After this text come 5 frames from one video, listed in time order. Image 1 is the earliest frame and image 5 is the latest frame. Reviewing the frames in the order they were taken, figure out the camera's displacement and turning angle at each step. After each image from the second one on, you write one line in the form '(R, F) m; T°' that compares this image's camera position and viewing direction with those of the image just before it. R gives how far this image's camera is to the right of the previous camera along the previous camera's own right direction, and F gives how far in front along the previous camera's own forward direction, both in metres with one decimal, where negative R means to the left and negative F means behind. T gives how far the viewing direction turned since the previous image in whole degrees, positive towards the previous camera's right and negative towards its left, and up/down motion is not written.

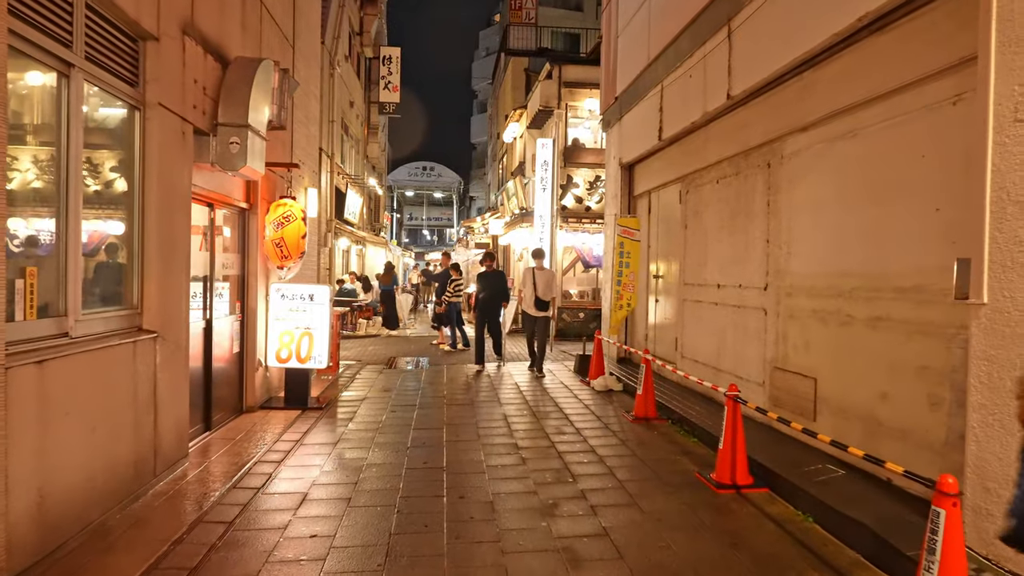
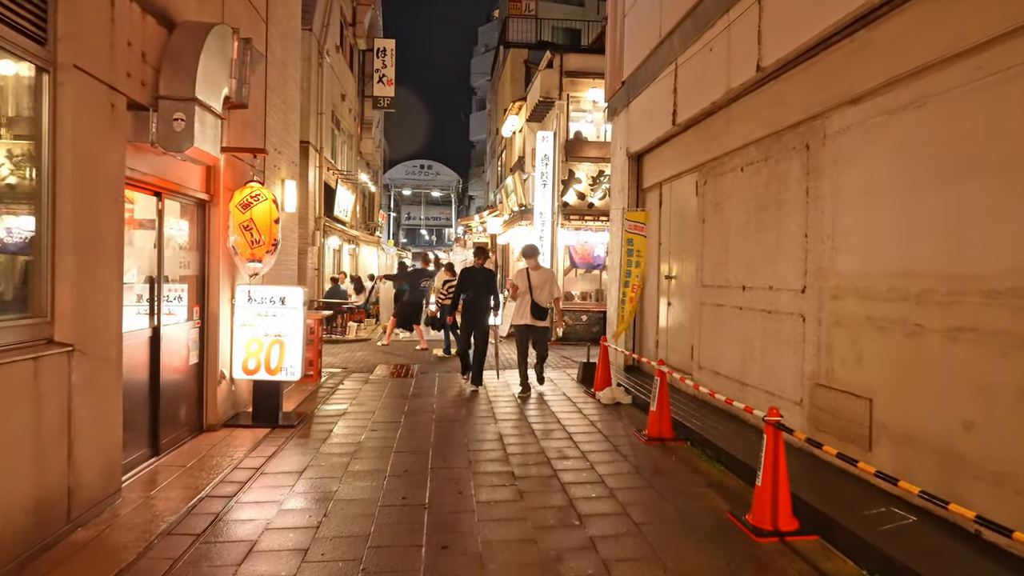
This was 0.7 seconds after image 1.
(0.0, +0.9) m; 0°
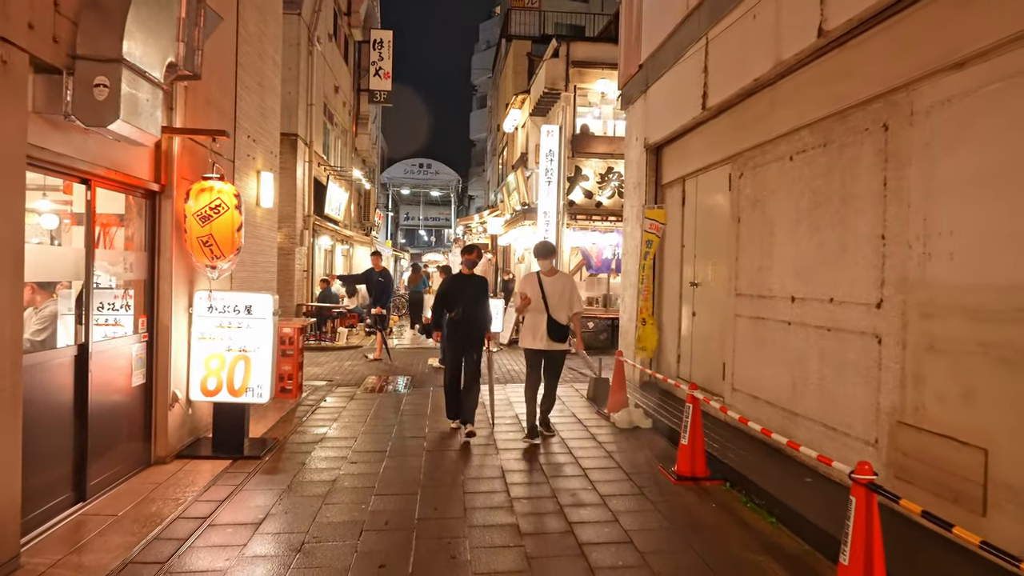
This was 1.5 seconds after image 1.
(0.0, +1.0) m; 0°
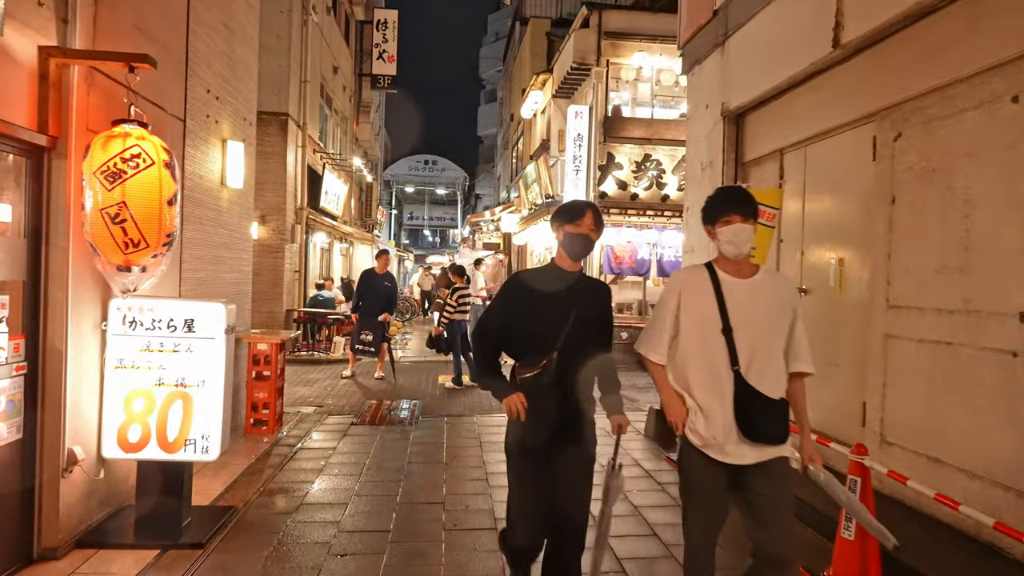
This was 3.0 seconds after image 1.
(-0.3, +1.9) m; 0°
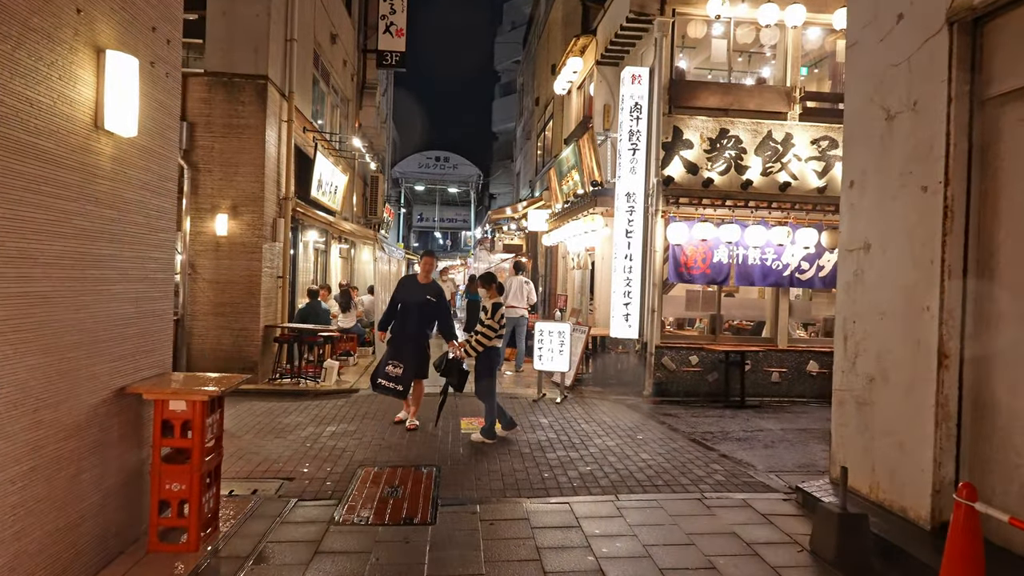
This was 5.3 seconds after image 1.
(-0.4, +2.7) m; -1°
